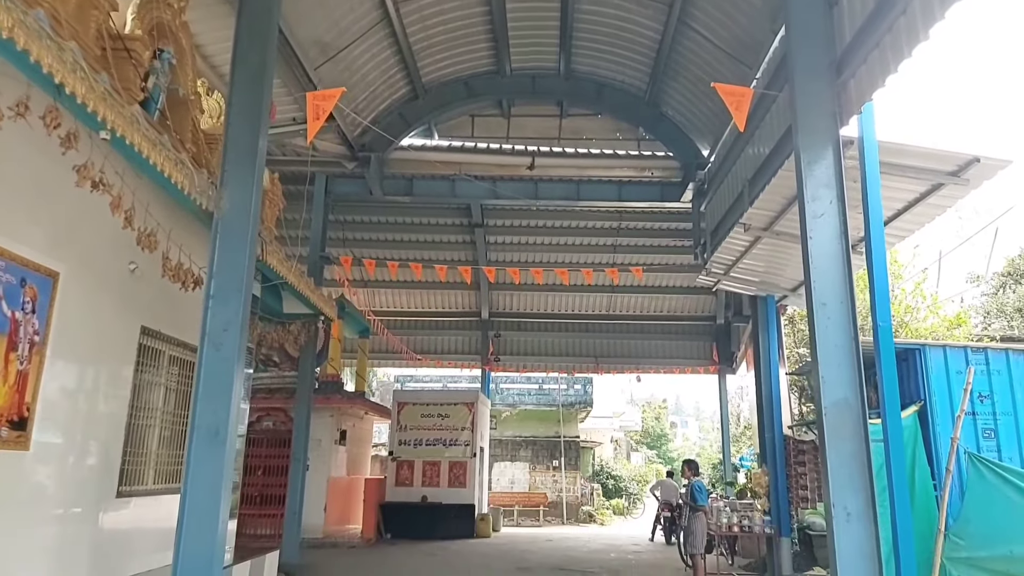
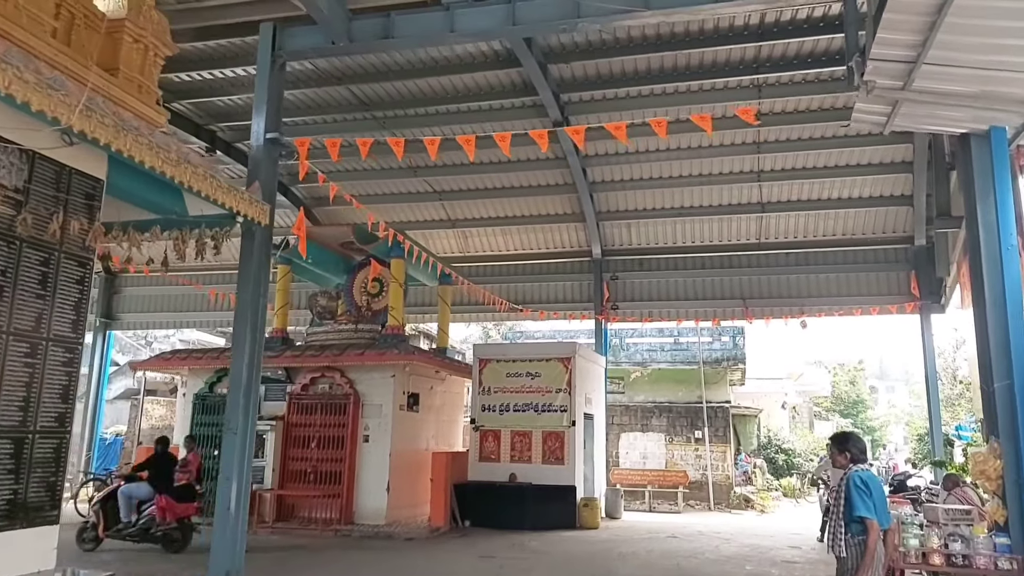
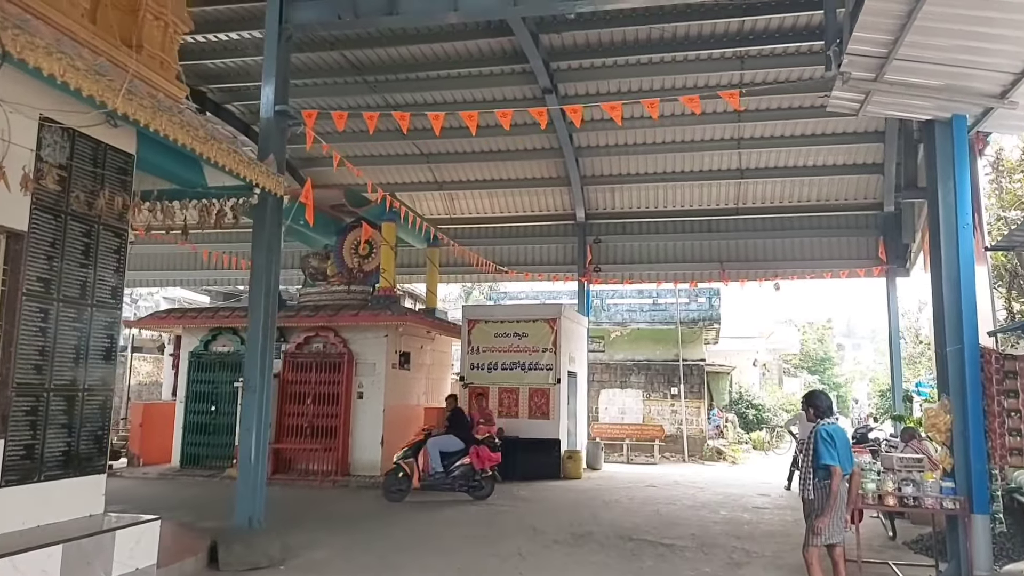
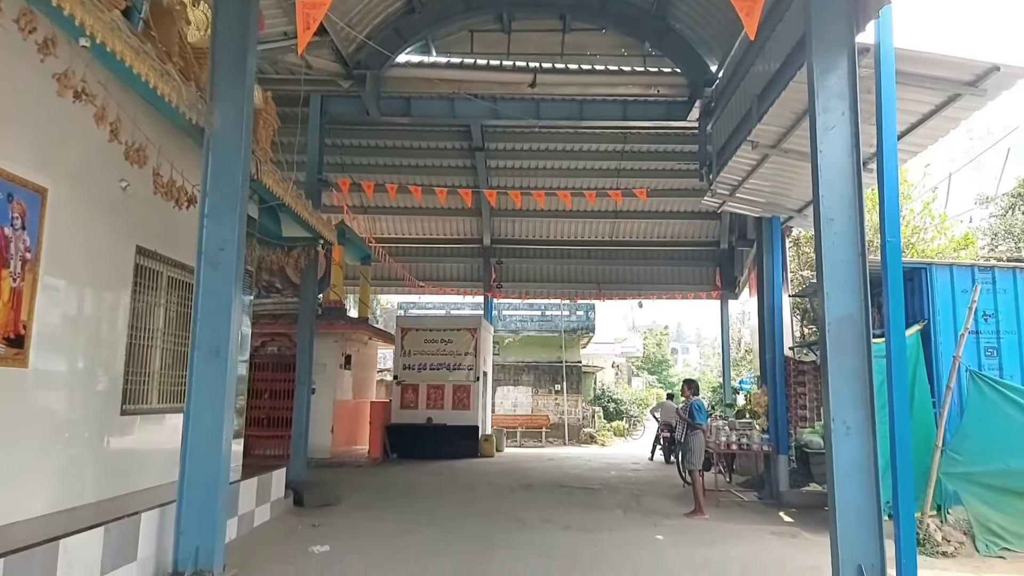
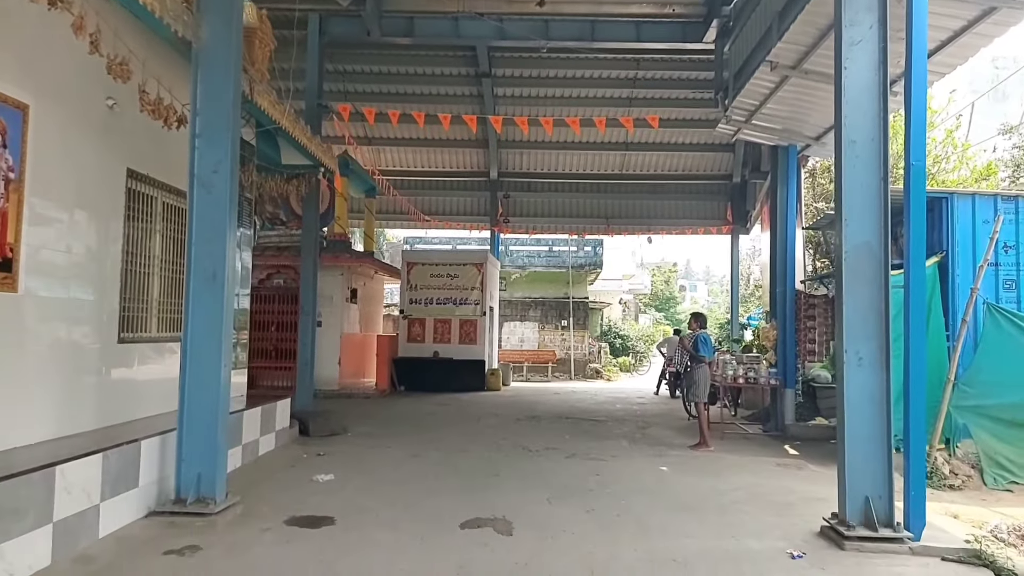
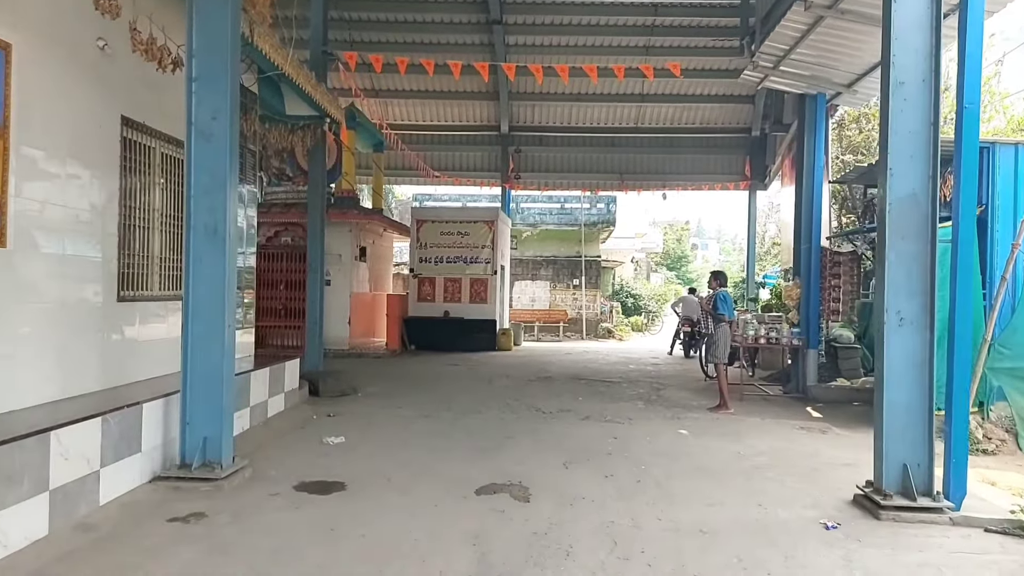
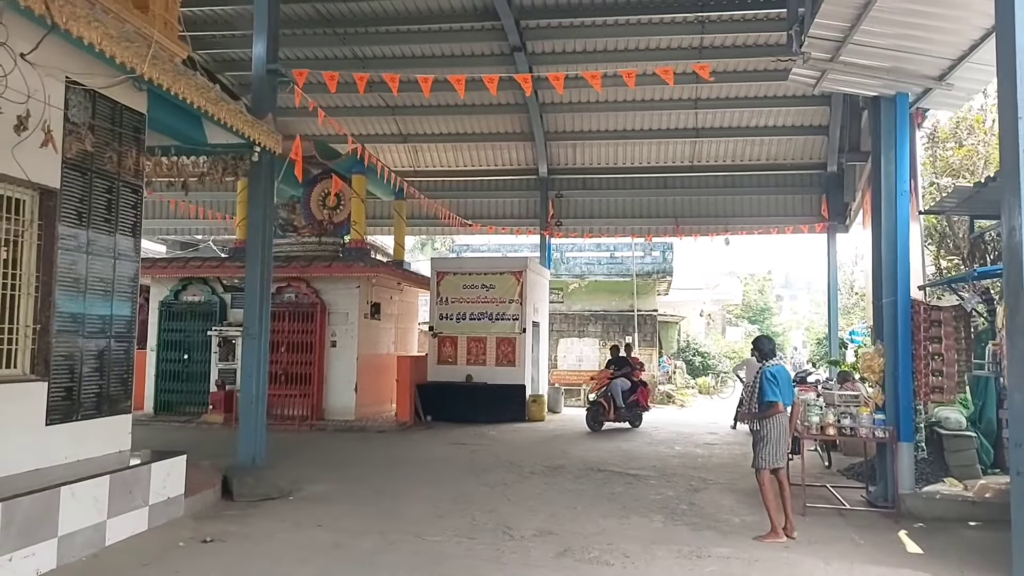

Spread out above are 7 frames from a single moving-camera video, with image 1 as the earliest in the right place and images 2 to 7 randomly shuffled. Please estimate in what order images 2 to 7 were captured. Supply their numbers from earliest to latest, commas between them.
4, 5, 6, 7, 3, 2
